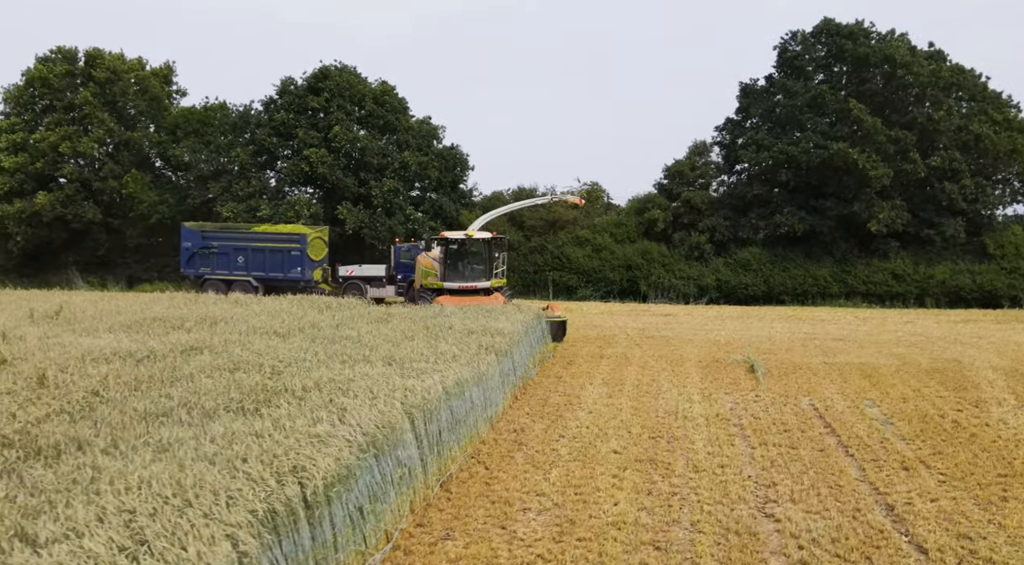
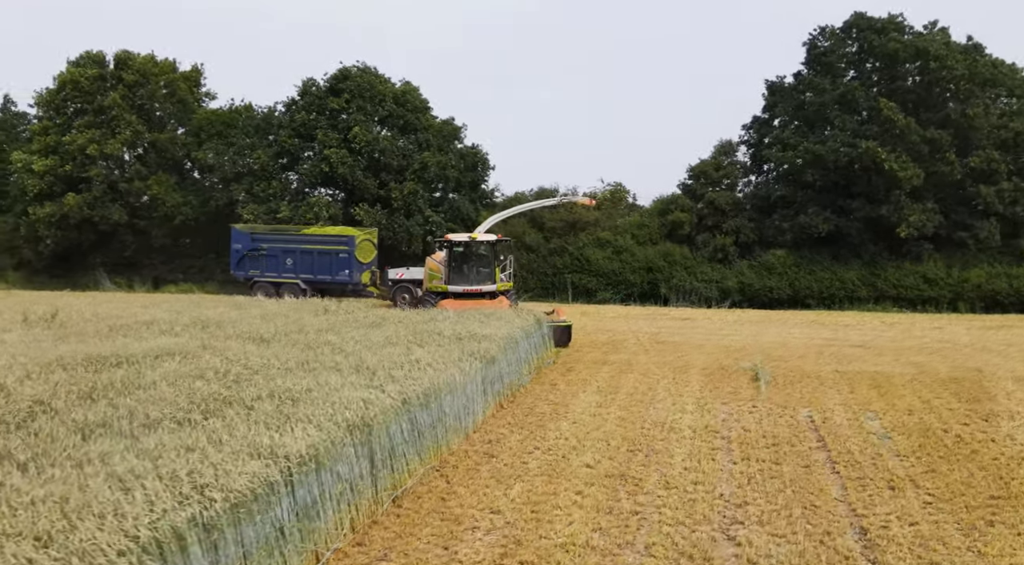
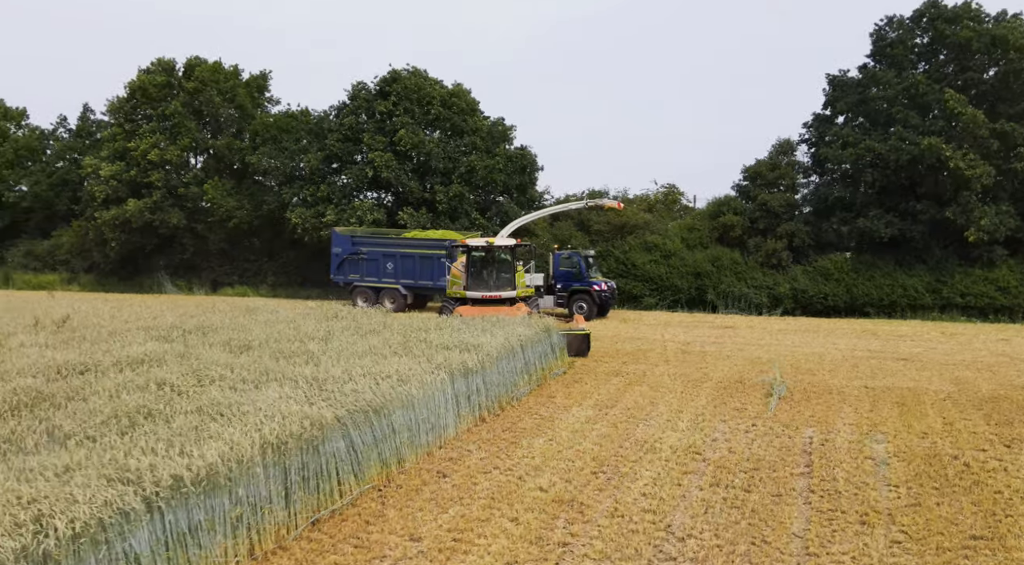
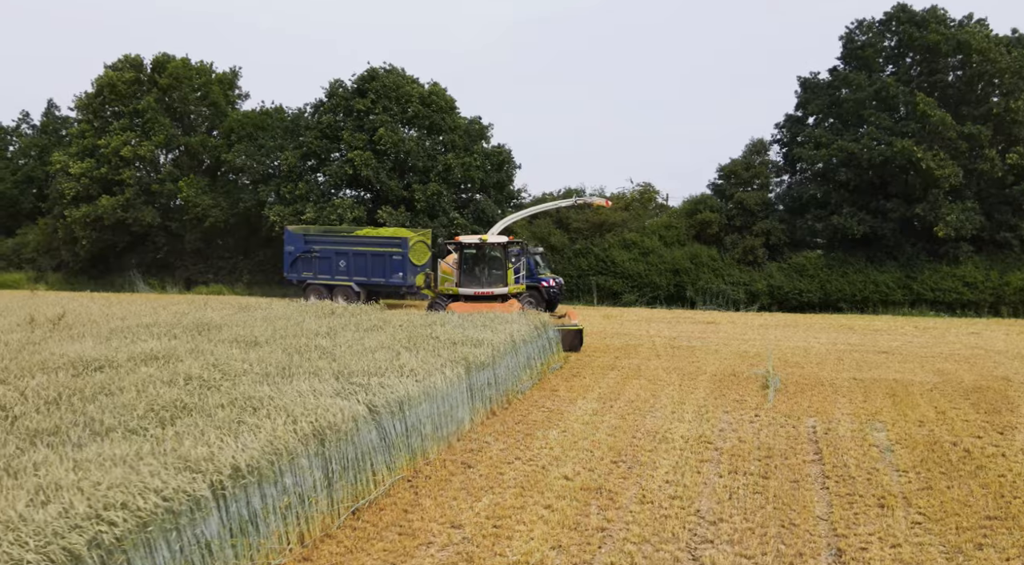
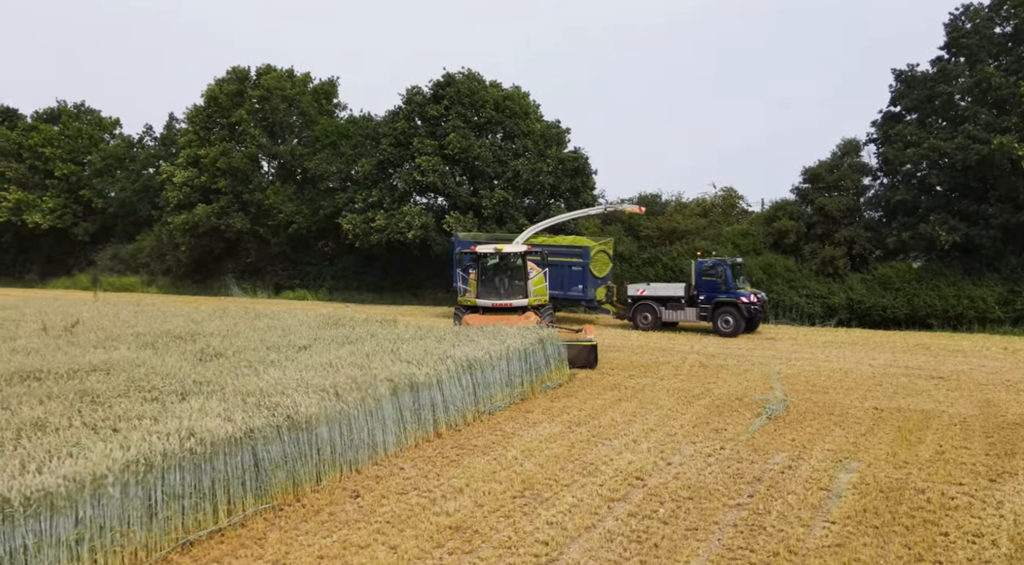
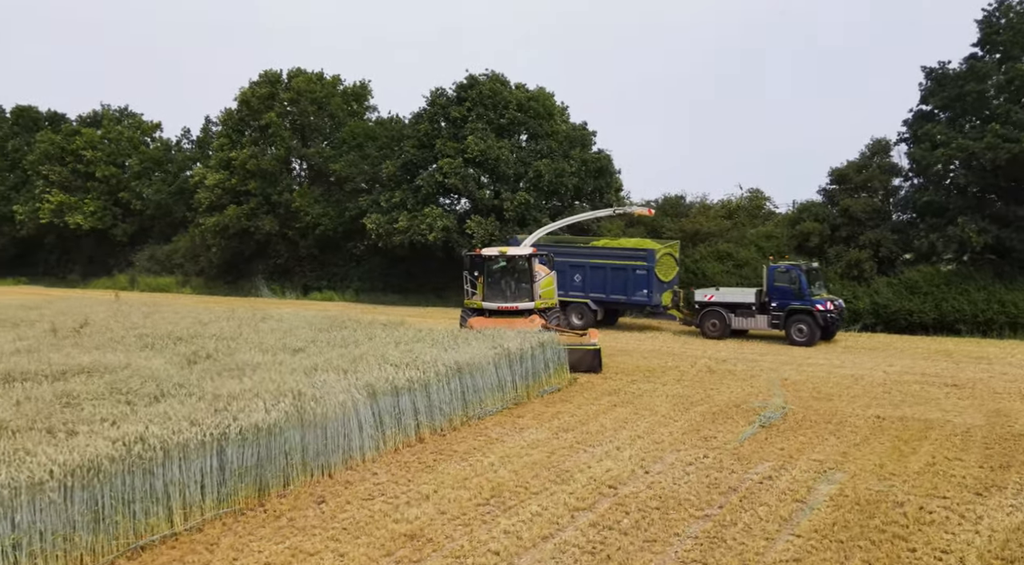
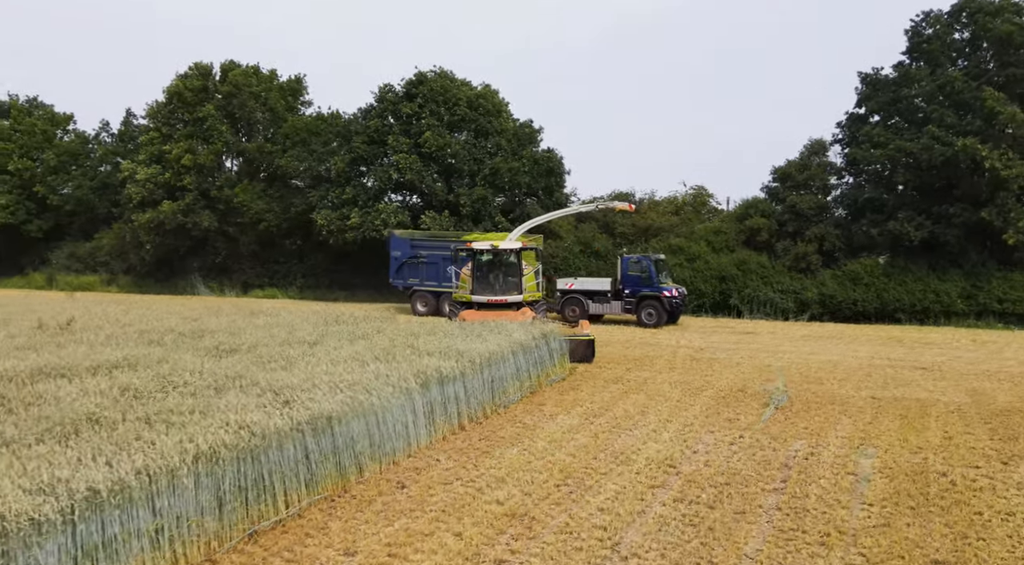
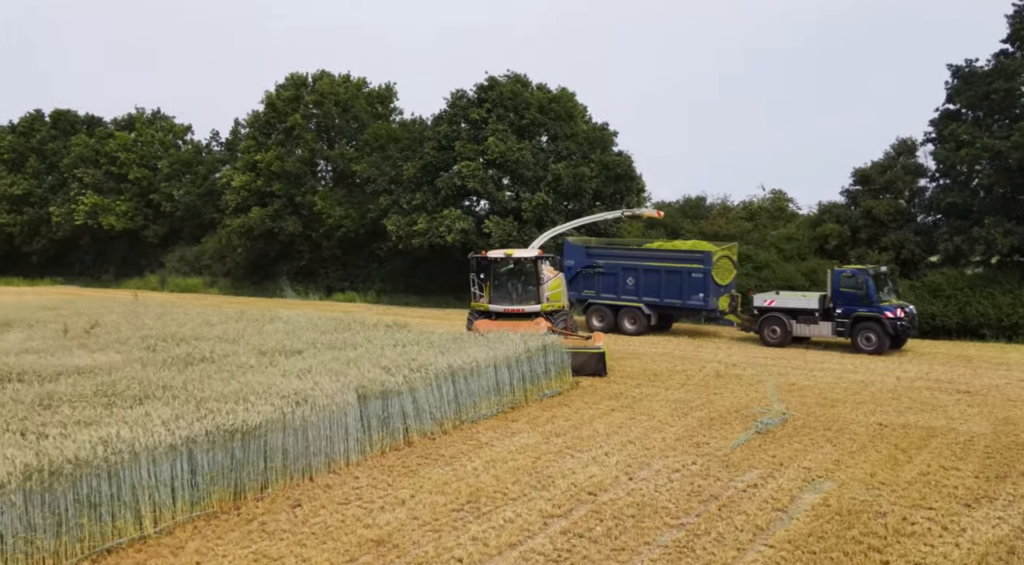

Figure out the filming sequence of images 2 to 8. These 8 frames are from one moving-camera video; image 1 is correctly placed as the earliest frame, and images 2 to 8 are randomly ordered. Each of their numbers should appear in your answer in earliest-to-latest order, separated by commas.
2, 4, 3, 7, 5, 6, 8
